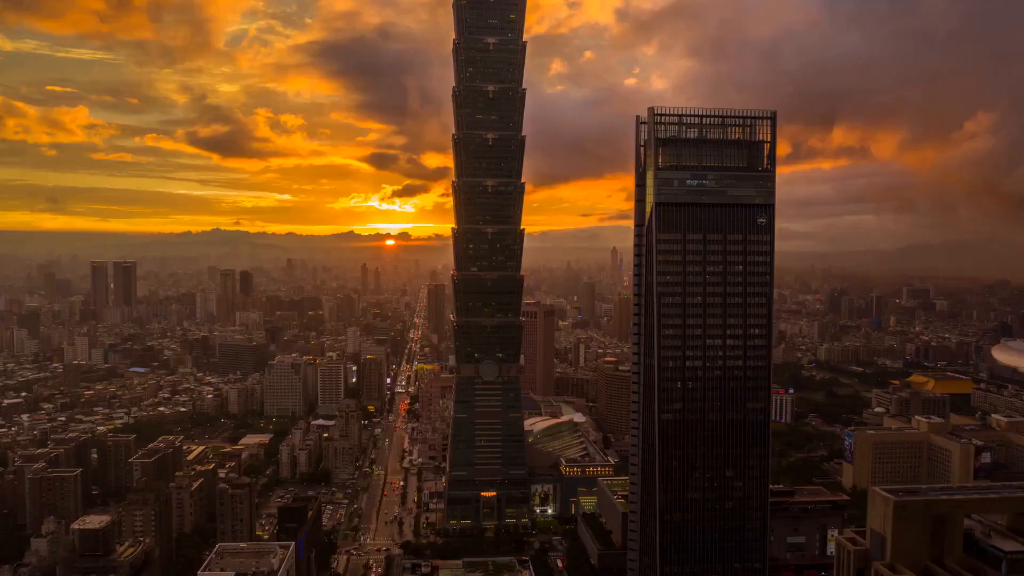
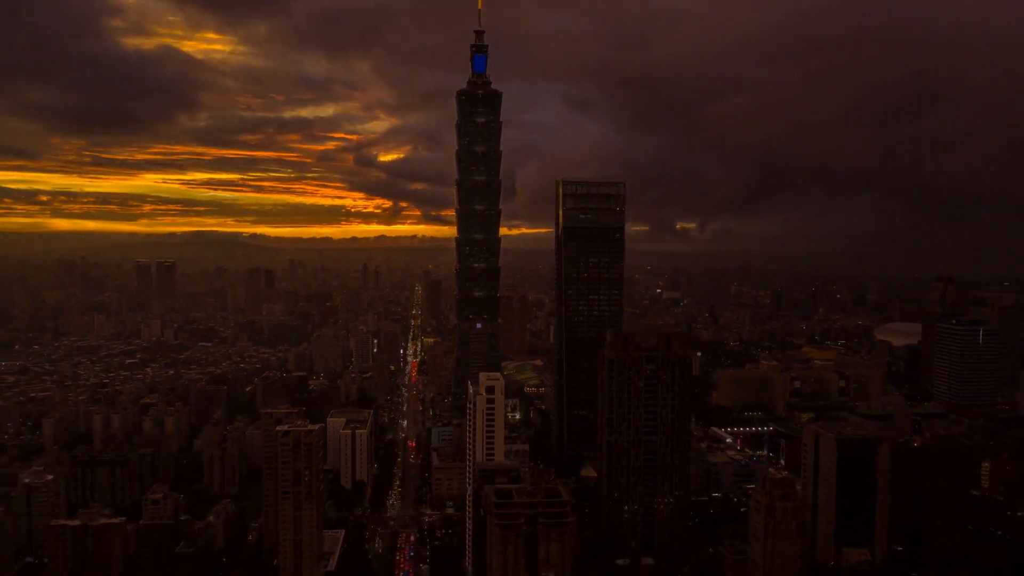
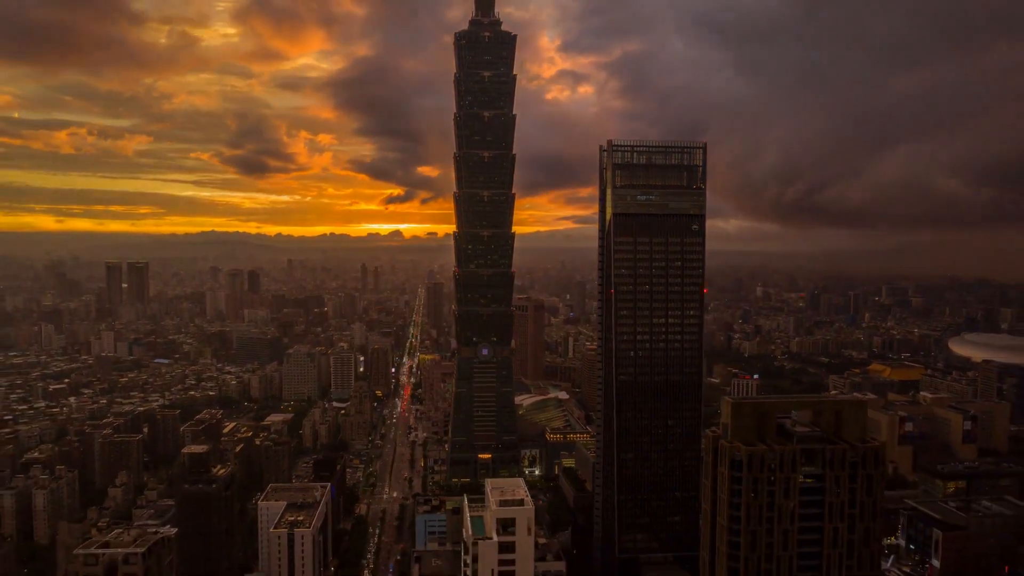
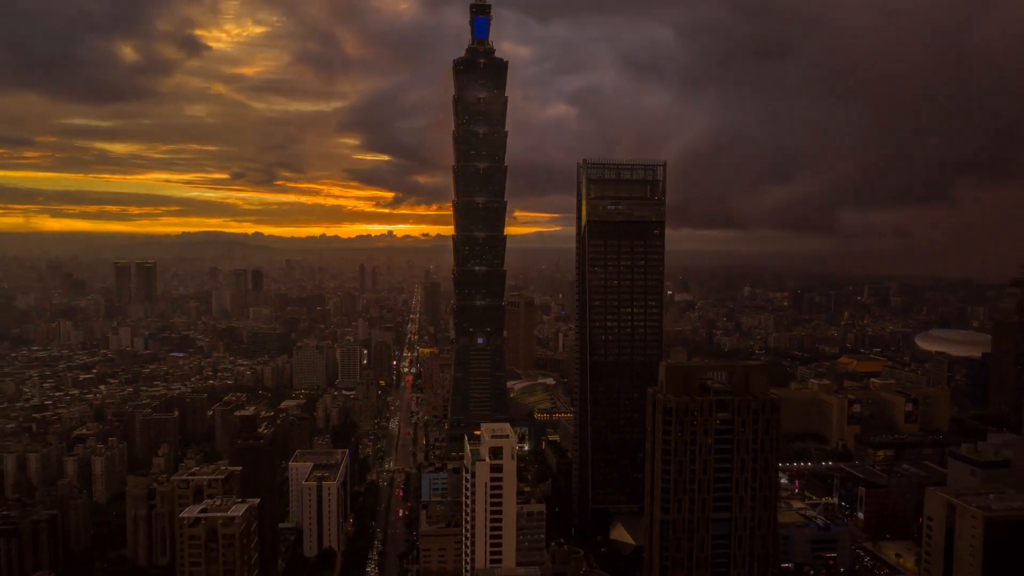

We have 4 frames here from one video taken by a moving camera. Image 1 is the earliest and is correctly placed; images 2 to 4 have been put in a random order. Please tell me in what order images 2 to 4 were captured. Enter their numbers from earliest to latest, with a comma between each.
3, 4, 2
